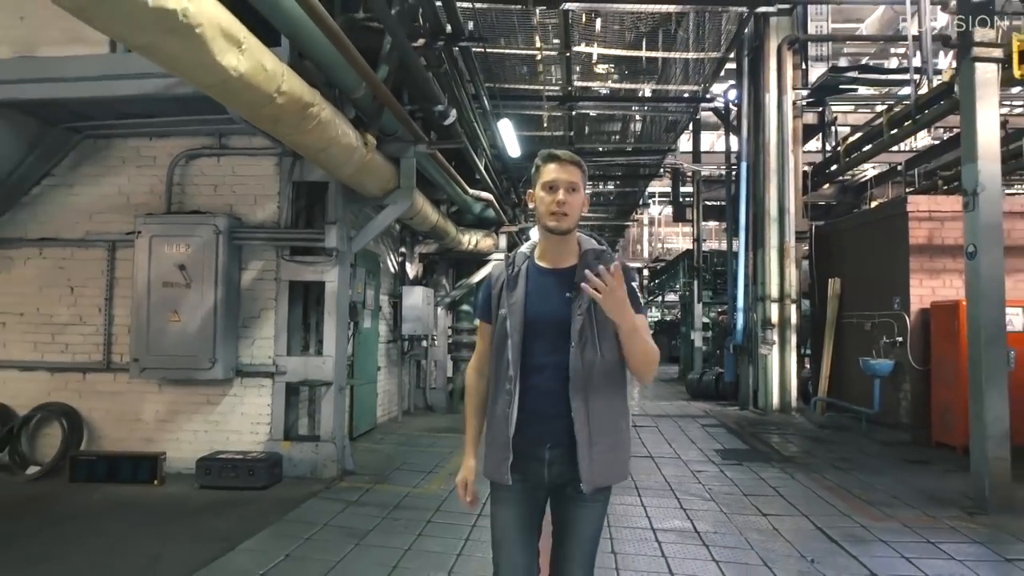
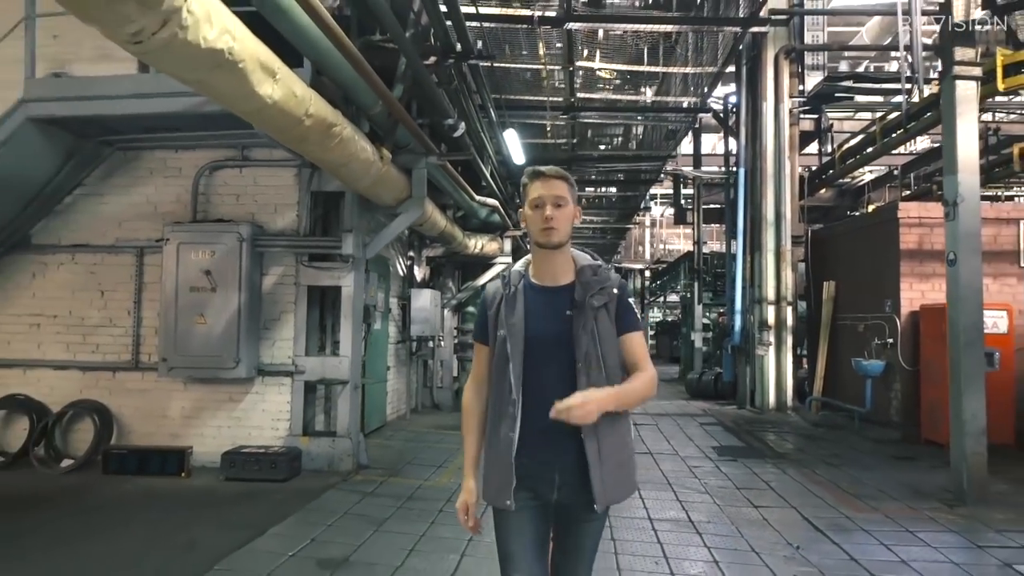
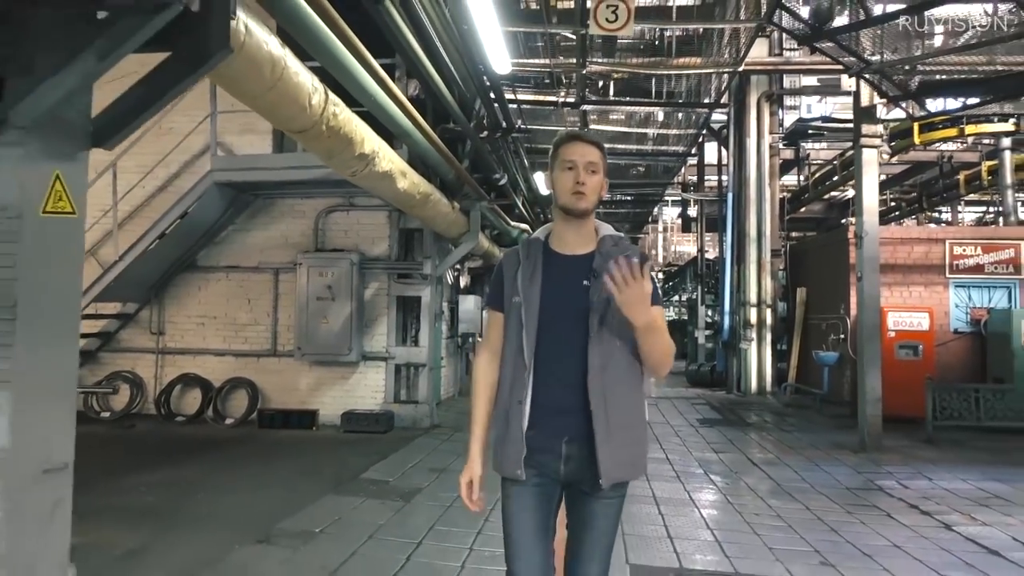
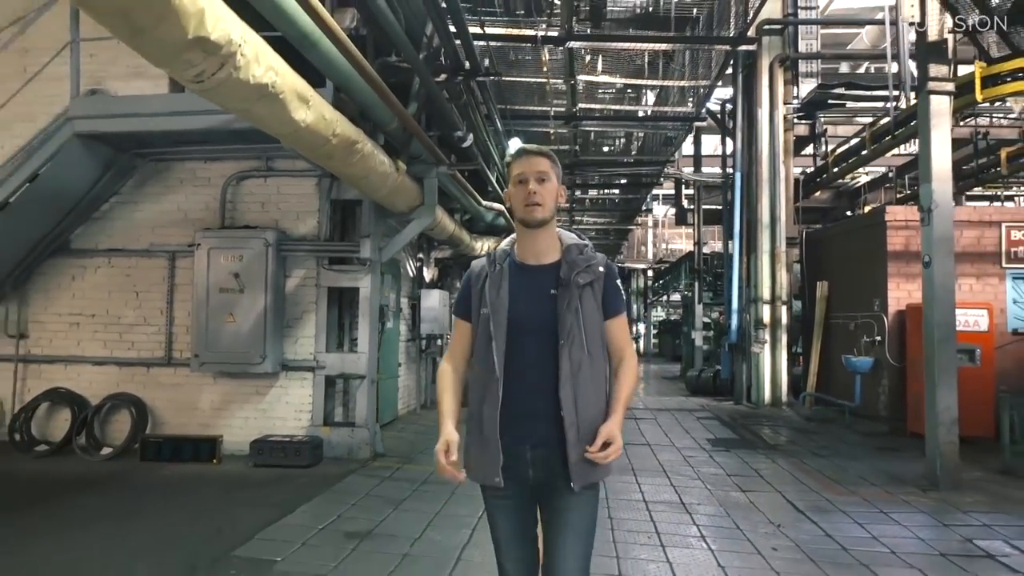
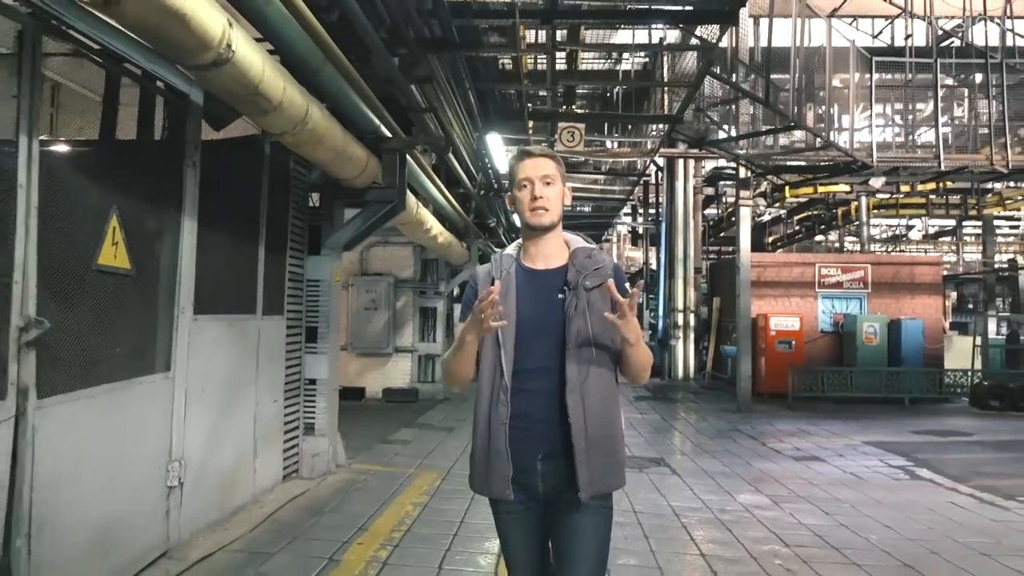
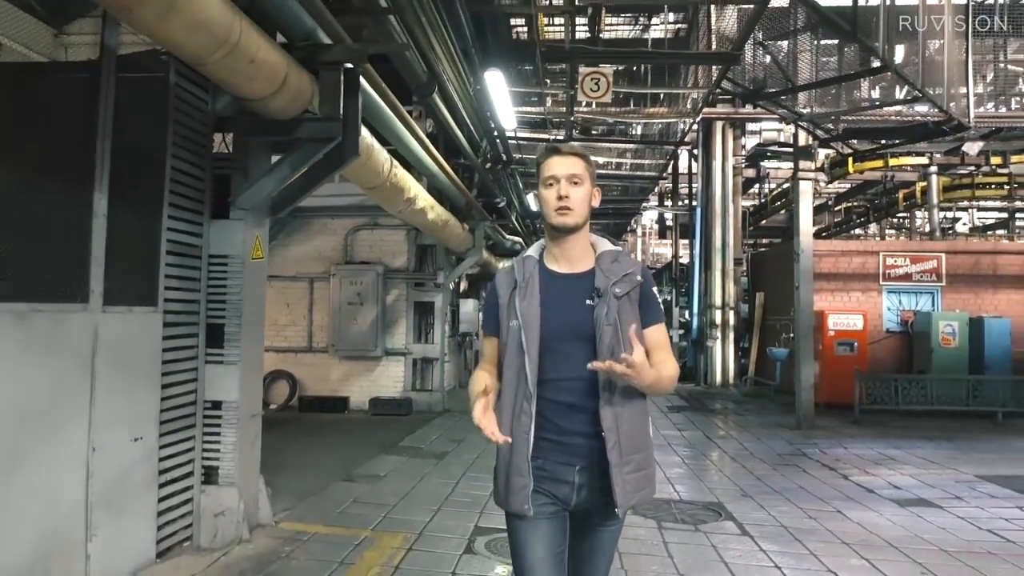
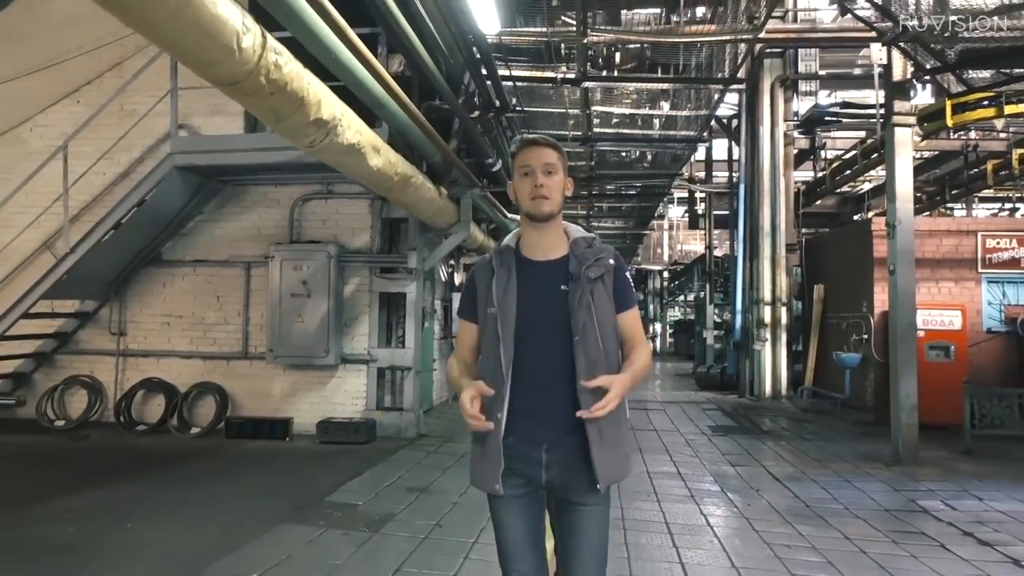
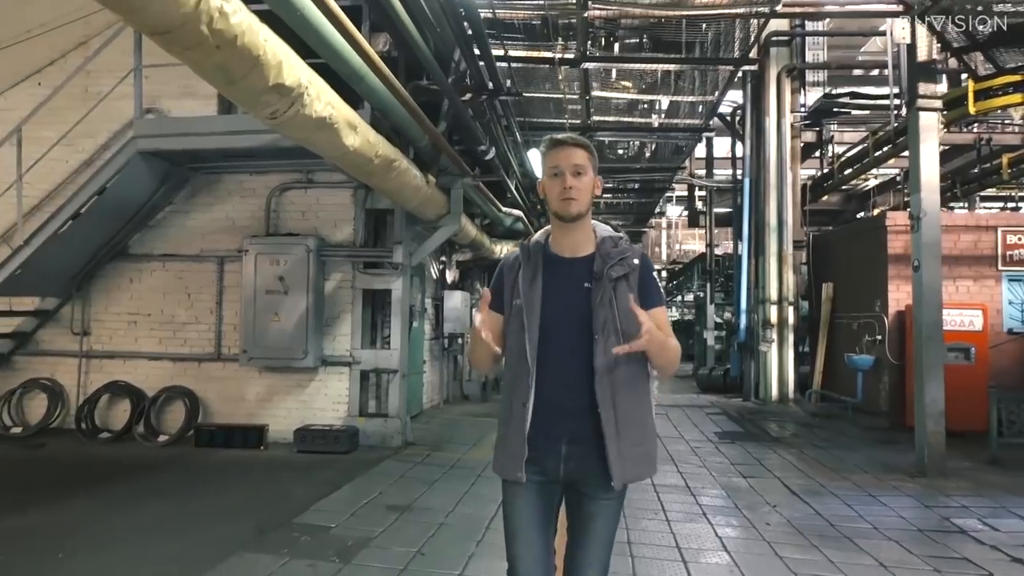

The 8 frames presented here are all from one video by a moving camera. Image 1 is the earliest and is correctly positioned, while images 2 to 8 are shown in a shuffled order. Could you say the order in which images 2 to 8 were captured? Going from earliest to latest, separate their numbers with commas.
2, 4, 8, 7, 3, 6, 5
